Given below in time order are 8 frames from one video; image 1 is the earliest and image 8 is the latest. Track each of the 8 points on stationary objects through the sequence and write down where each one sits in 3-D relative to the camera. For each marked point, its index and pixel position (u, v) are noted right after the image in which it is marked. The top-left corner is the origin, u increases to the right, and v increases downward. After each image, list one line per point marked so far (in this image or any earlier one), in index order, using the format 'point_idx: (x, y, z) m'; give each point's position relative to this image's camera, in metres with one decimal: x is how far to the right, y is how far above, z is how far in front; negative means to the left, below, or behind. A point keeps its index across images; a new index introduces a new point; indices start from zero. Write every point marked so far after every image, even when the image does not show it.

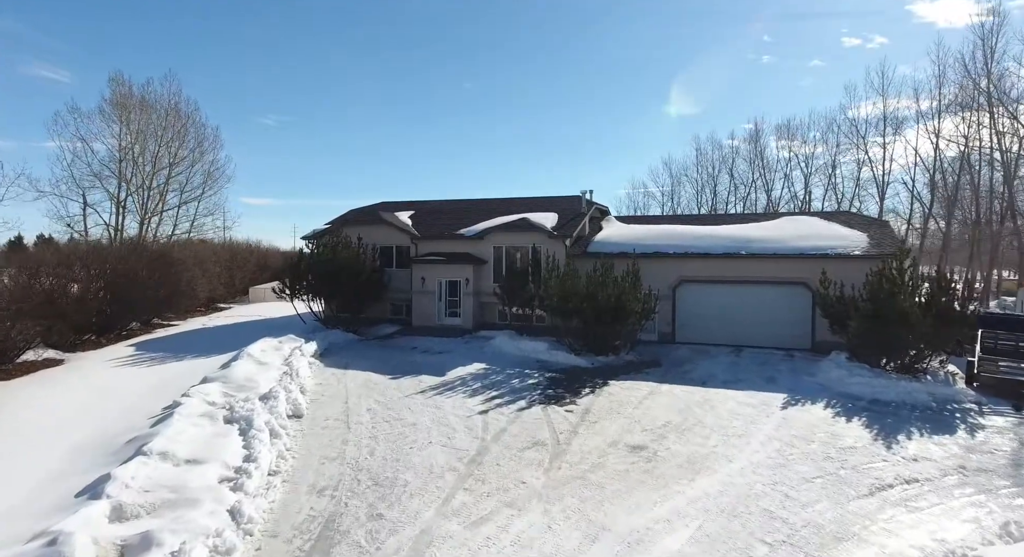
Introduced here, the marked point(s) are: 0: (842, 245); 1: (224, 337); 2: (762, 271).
0: (+9.7, +1.0, +16.7) m
1: (-9.6, -2.0, +18.7) m
2: (+7.7, +0.2, +17.3) m
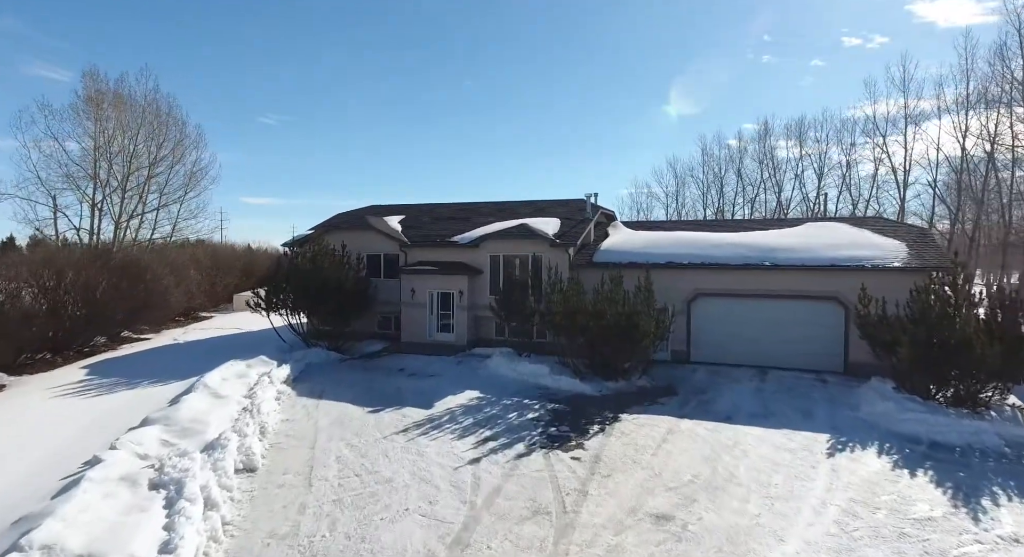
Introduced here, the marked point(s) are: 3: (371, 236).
0: (+9.6, +0.6, +14.9) m
1: (-9.6, -2.3, +17.0) m
2: (+7.6, -0.2, +15.5) m
3: (-4.9, +1.5, +19.8) m
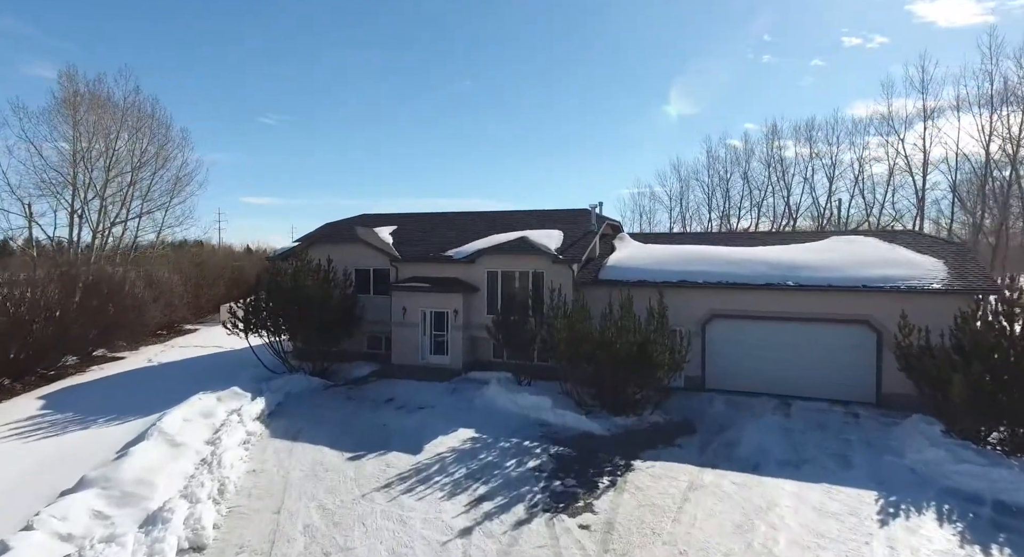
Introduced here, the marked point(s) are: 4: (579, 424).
0: (+9.6, +0.1, +13.5) m
1: (-9.7, -2.9, +15.6) m
2: (+7.6, -0.7, +14.1) m
3: (-5.0, +0.9, +18.4) m
4: (+1.5, -3.2, +12.4) m
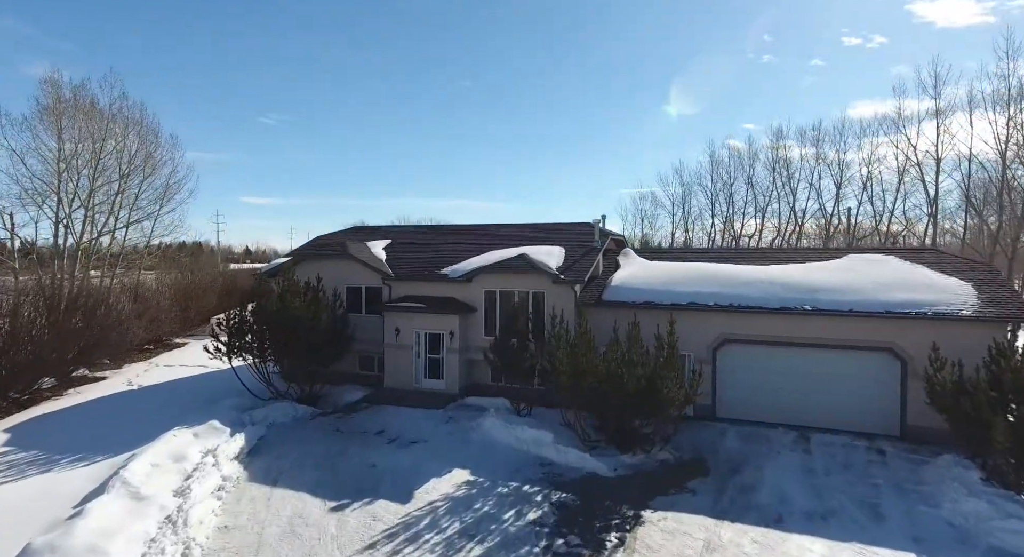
0: (+9.6, -0.5, +12.6) m
1: (-9.7, -3.4, +14.7) m
2: (+7.5, -1.3, +13.2) m
3: (-5.0, +0.4, +17.5) m
4: (+1.4, -3.7, +11.5) m
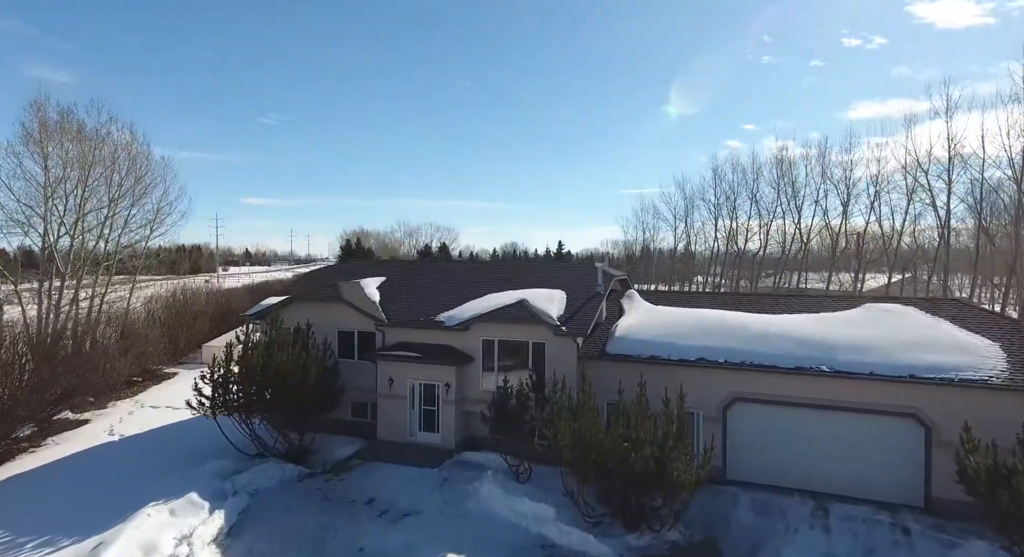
0: (+9.5, -1.8, +11.9) m
1: (-9.7, -4.8, +13.9) m
2: (+7.5, -2.6, +12.5) m
3: (-5.0, -0.9, +16.7) m
4: (+1.4, -5.0, +10.7) m
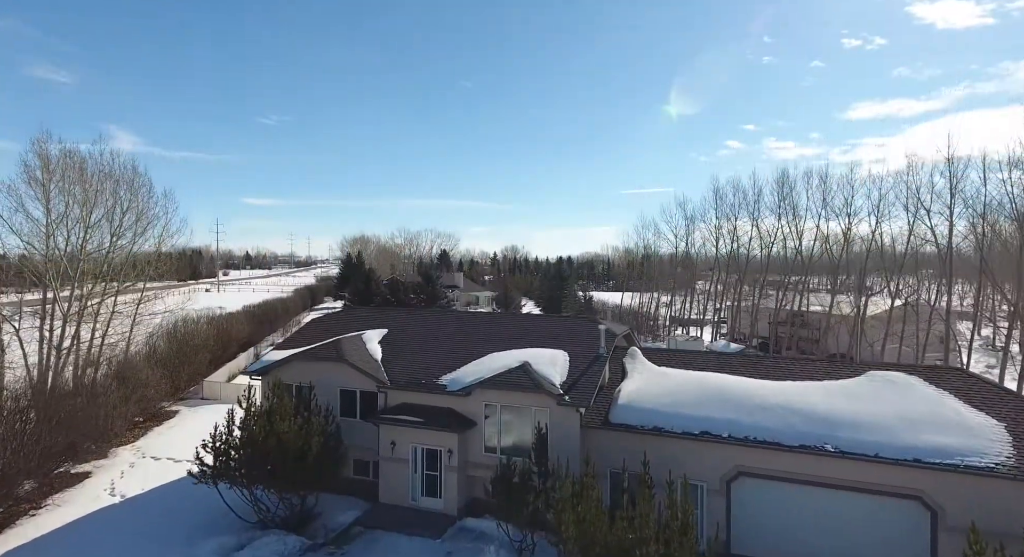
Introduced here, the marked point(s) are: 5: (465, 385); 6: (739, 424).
0: (+9.6, -3.5, +11.8) m
1: (-9.7, -6.5, +13.8) m
2: (+7.6, -4.3, +12.4) m
3: (-4.9, -2.7, +16.7) m
4: (+1.5, -6.8, +10.7) m
5: (-1.3, -2.9, +15.4) m
6: (+5.5, -3.5, +13.6) m
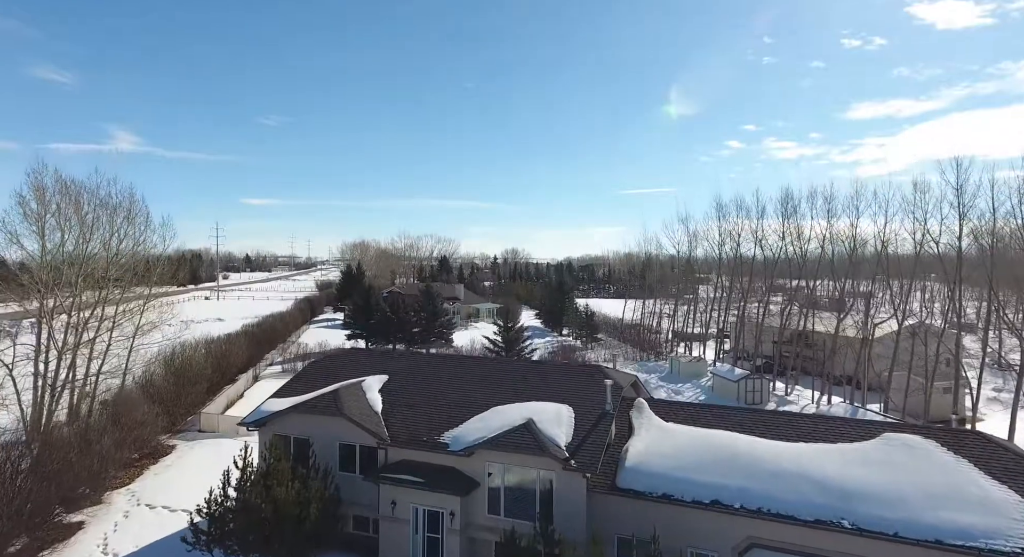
0: (+9.7, -5.0, +11.4) m
1: (-9.5, -8.0, +13.4) m
2: (+7.7, -5.8, +12.0) m
3: (-4.8, -4.2, +16.2) m
4: (+1.6, -8.3, +10.2) m
5: (-1.2, -4.4, +15.0) m
6: (+5.6, -5.0, +13.1) m
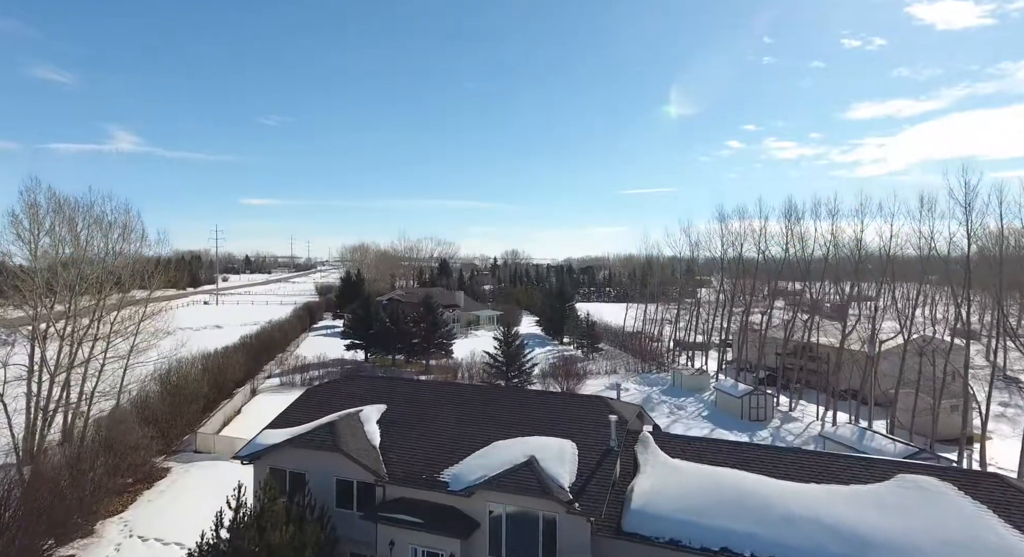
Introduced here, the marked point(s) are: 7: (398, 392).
0: (+9.8, -5.9, +10.9) m
1: (-9.5, -8.9, +12.9) m
2: (+7.7, -6.7, +11.5) m
3: (-4.8, -5.1, +15.8) m
4: (+1.6, -9.2, +9.8) m
5: (-1.1, -5.3, +14.5) m
6: (+5.6, -5.8, +12.7) m
7: (-3.8, -3.6, +19.1) m
